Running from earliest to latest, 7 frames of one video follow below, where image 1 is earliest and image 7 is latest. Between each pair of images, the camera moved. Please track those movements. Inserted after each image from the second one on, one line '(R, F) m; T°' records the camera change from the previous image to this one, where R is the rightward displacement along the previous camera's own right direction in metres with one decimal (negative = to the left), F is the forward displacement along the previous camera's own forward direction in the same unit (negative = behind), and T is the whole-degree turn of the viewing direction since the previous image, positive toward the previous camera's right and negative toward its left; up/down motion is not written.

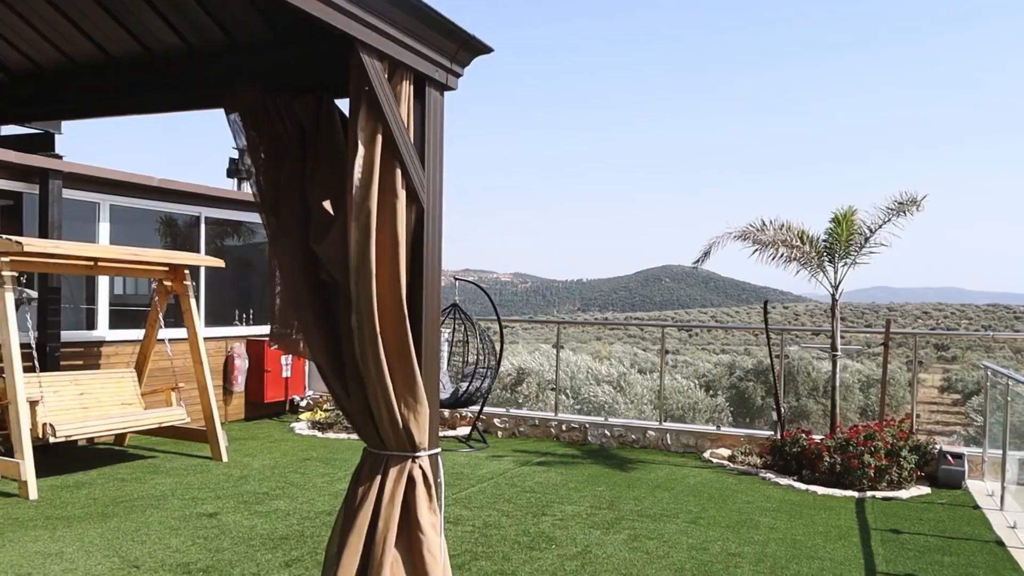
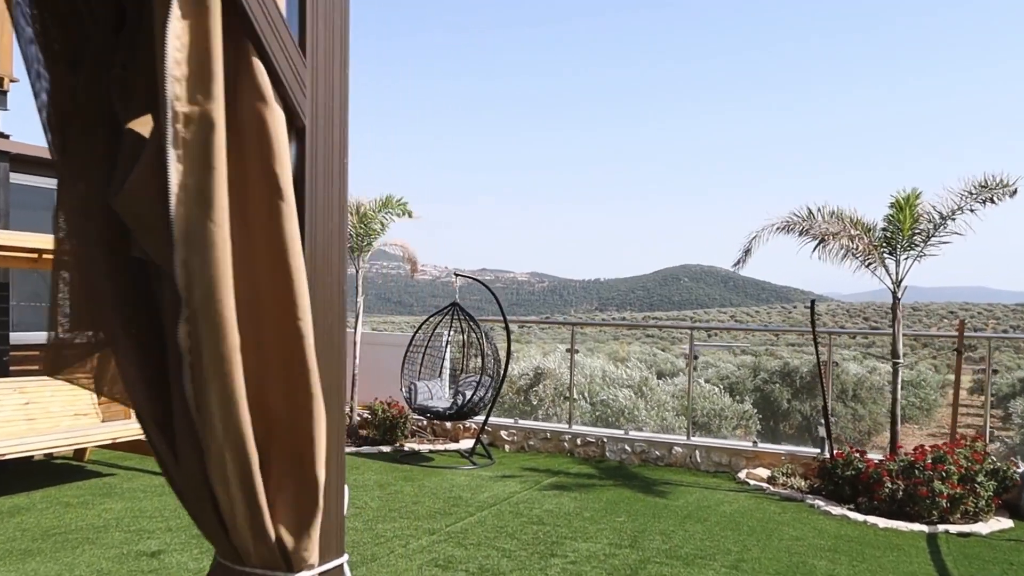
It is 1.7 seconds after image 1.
(+0.1, +0.9) m; -1°
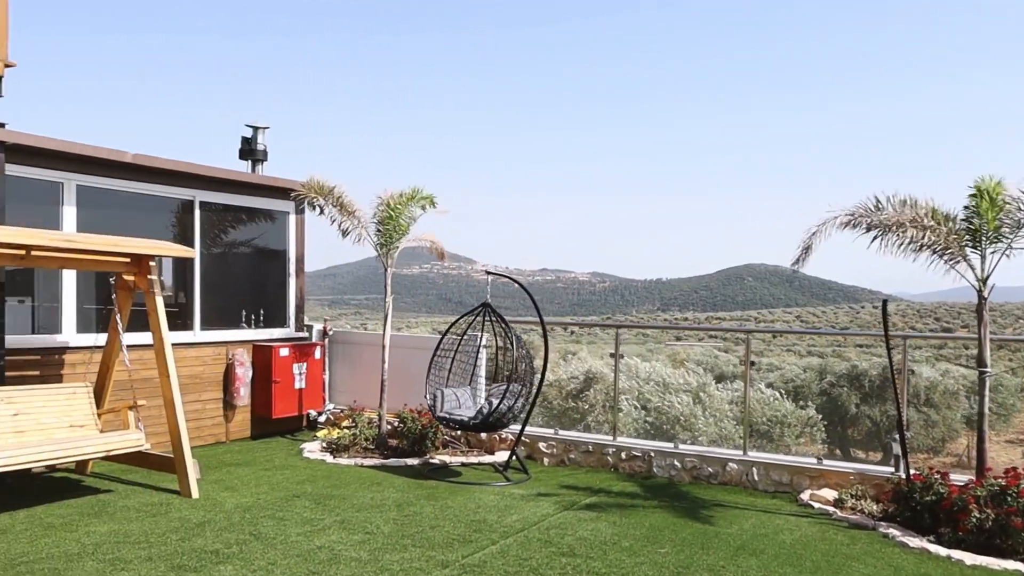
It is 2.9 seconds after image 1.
(+0.2, +0.6) m; -4°
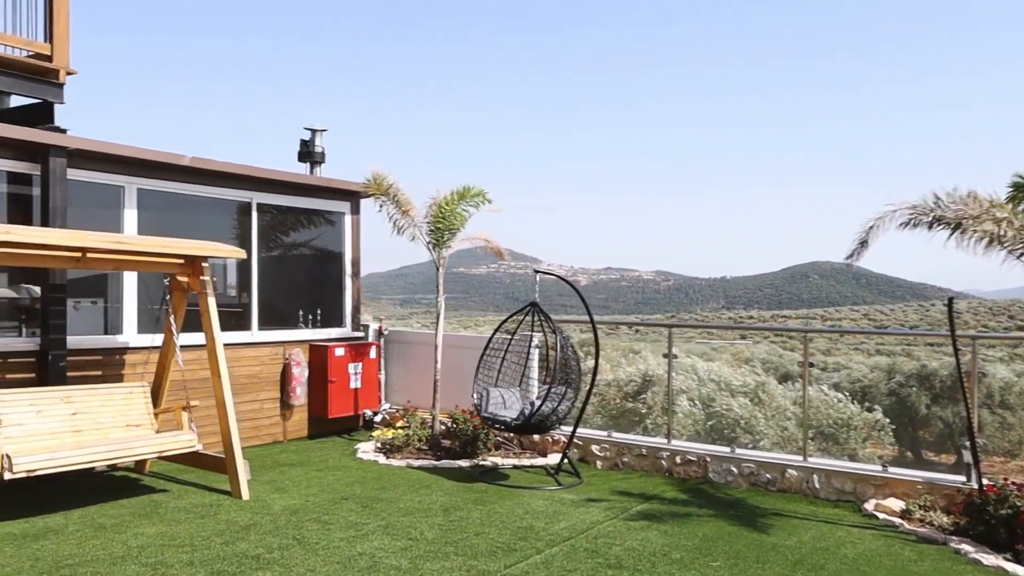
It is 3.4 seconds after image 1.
(+0.1, +0.1) m; -4°
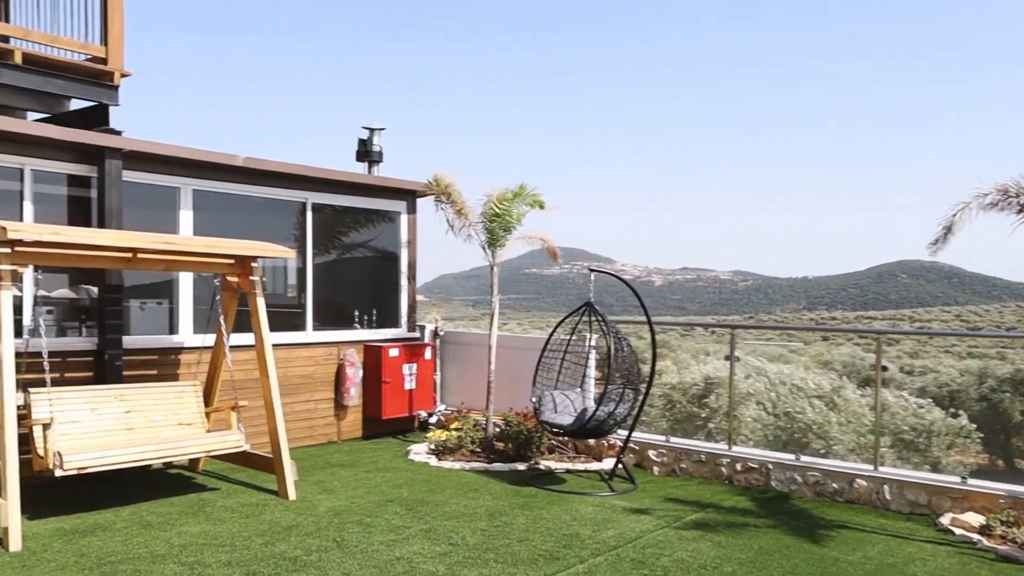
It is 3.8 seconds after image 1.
(+0.2, +0.1) m; -5°
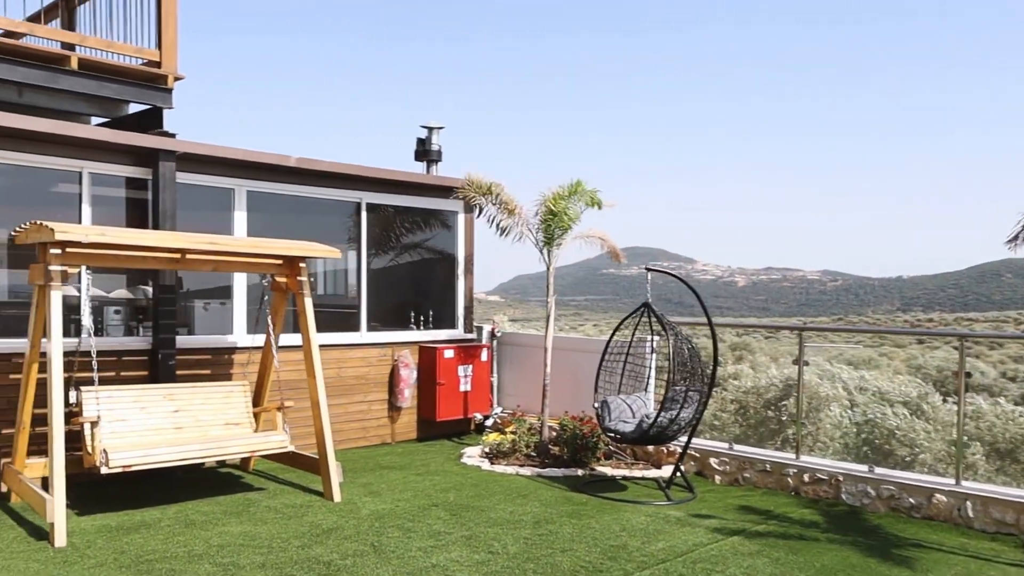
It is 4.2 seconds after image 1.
(+0.2, +0.2) m; -5°
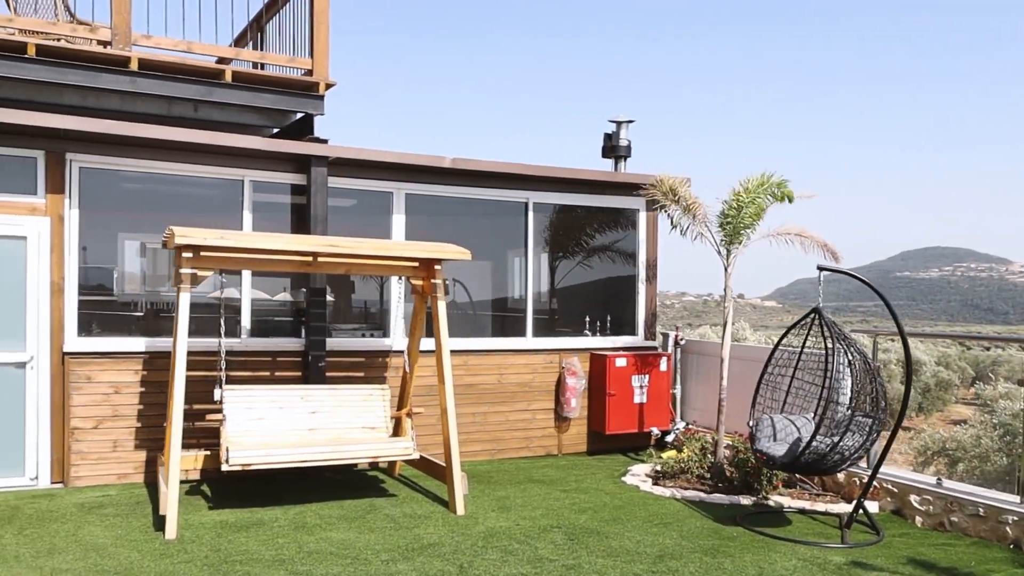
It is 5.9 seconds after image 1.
(+0.9, +0.6) m; -19°
